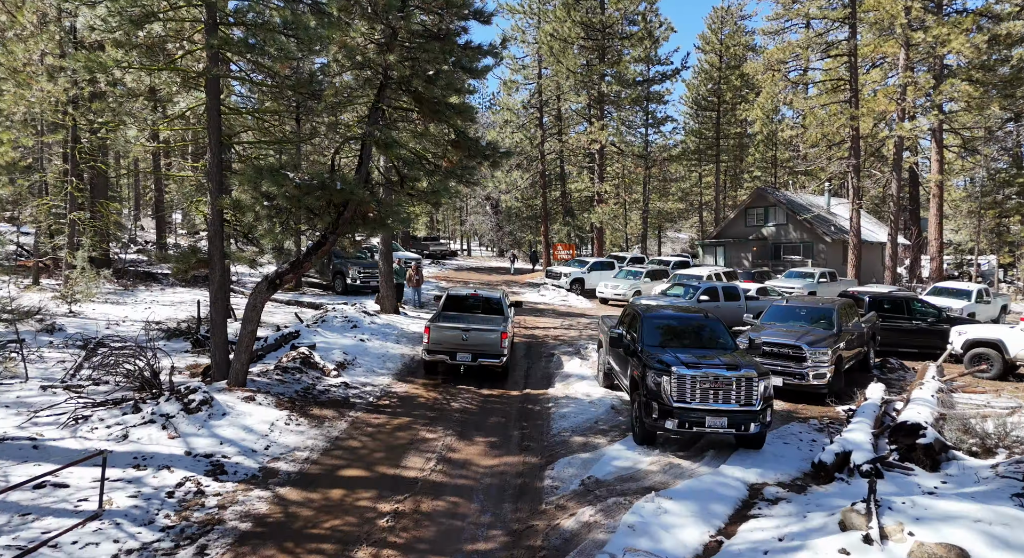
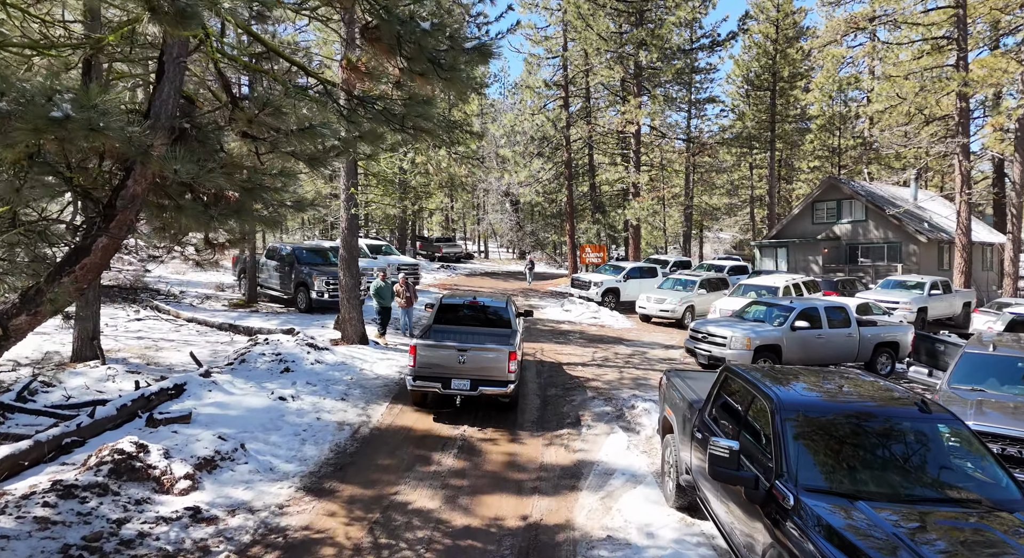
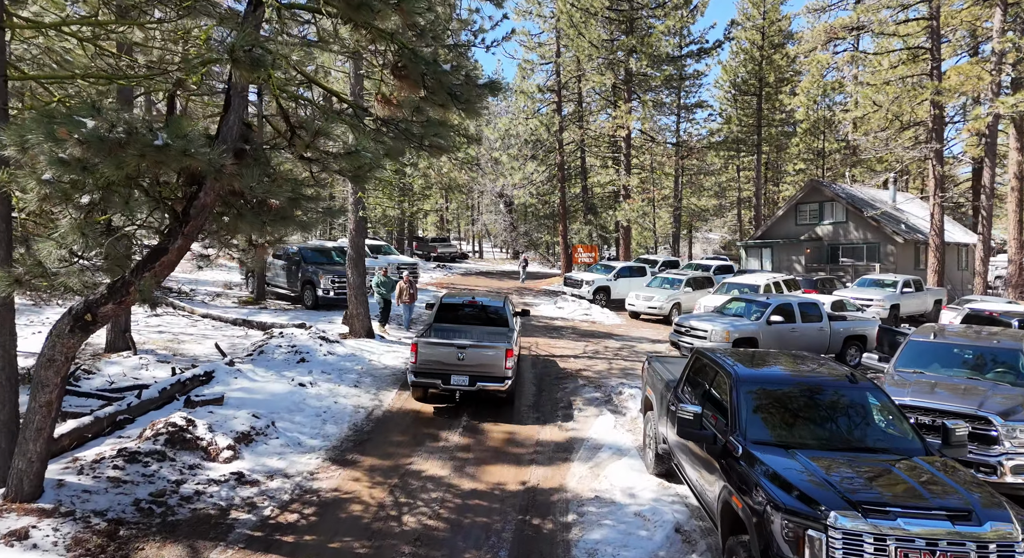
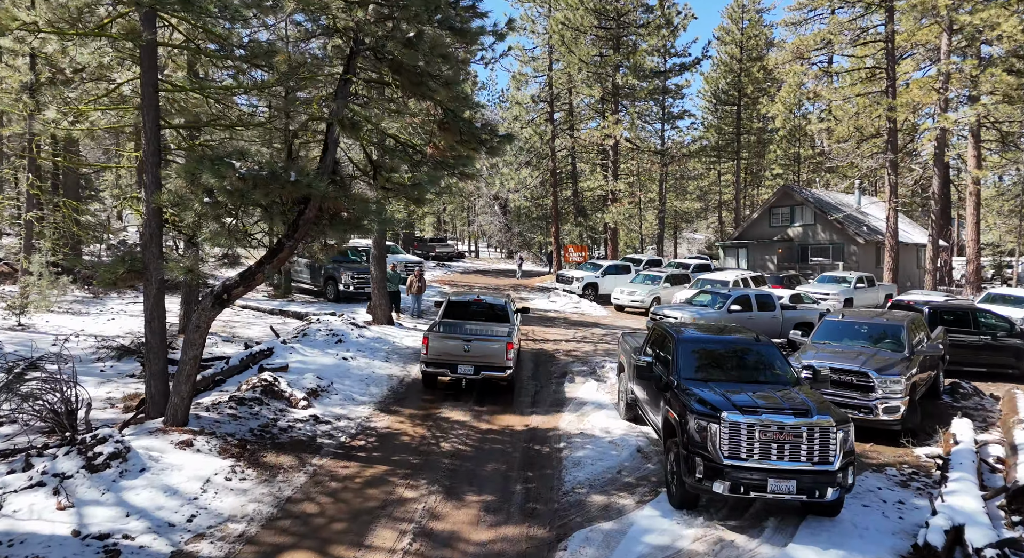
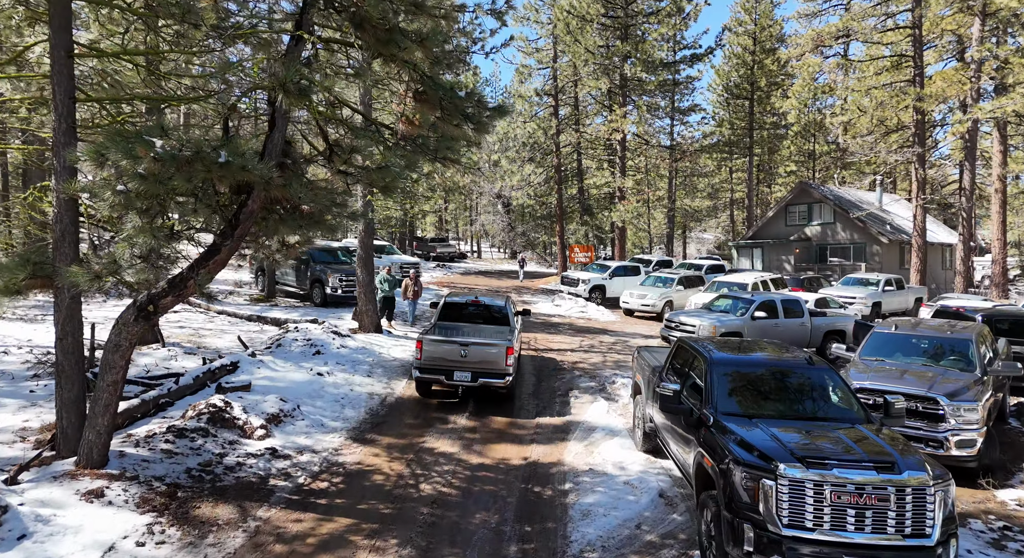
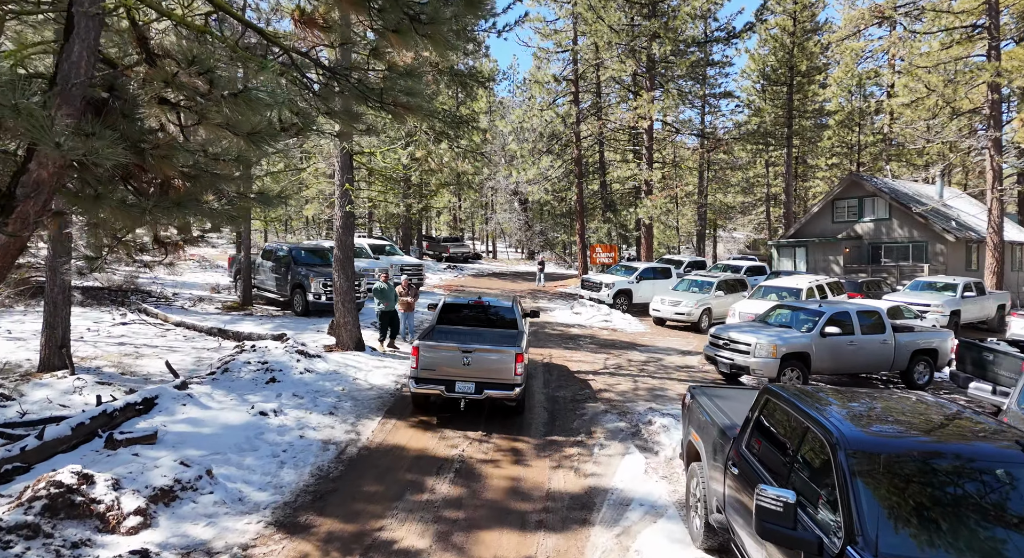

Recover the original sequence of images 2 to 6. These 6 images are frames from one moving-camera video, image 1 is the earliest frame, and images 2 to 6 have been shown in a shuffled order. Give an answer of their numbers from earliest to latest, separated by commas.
4, 5, 3, 2, 6
